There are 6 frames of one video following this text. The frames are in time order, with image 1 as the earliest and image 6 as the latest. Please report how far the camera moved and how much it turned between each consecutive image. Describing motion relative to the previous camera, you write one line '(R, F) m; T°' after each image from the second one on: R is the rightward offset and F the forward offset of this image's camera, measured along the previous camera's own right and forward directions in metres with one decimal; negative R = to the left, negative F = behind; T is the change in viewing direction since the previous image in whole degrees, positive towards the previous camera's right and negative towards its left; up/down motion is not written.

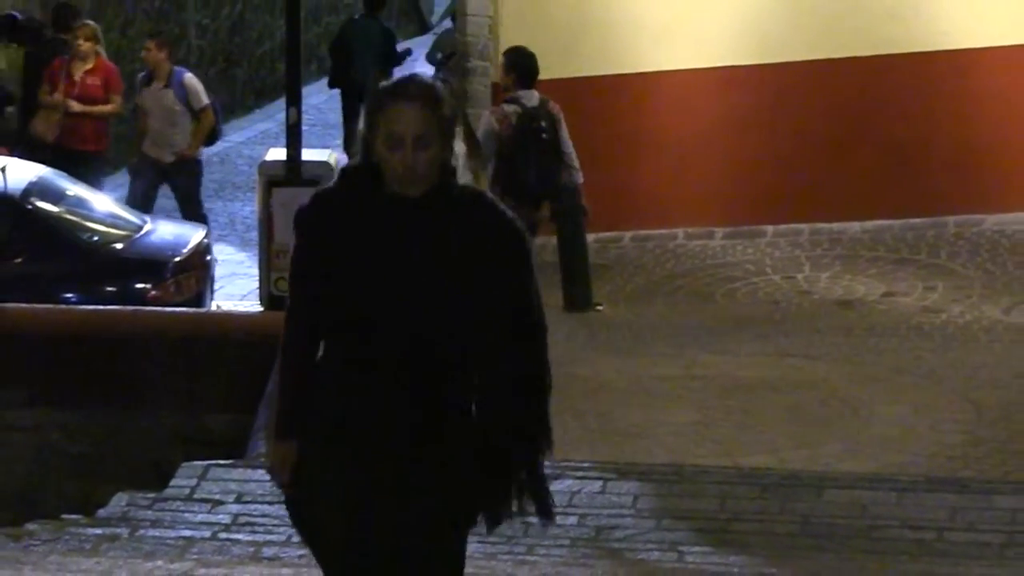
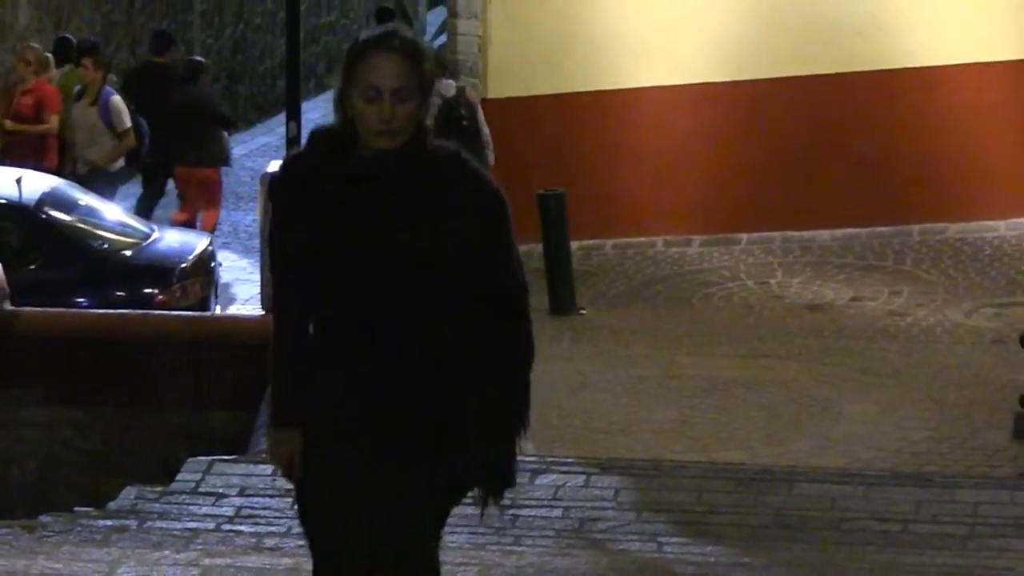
(0.0, -0.4) m; 0°
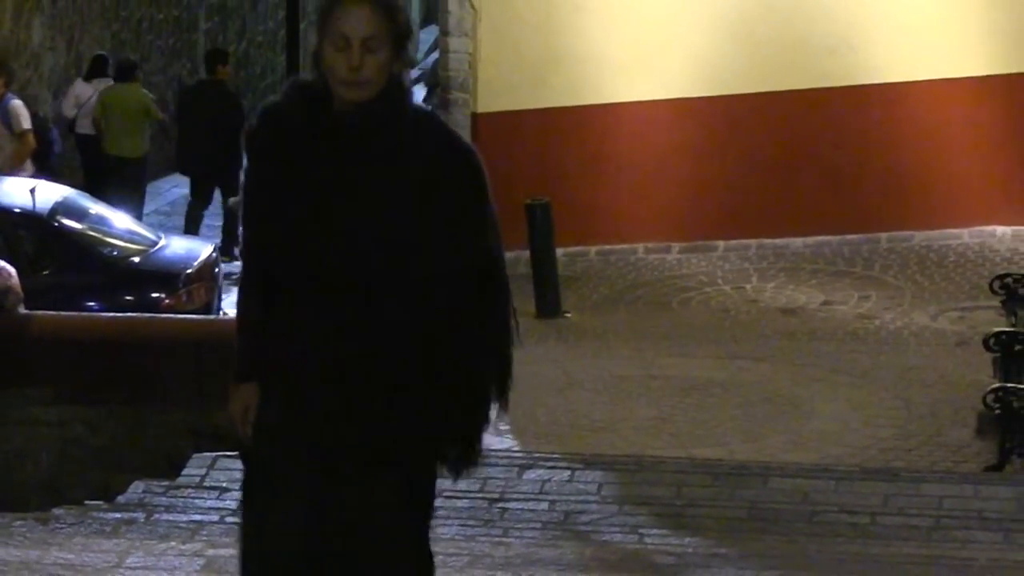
(0.0, -0.4) m; 0°
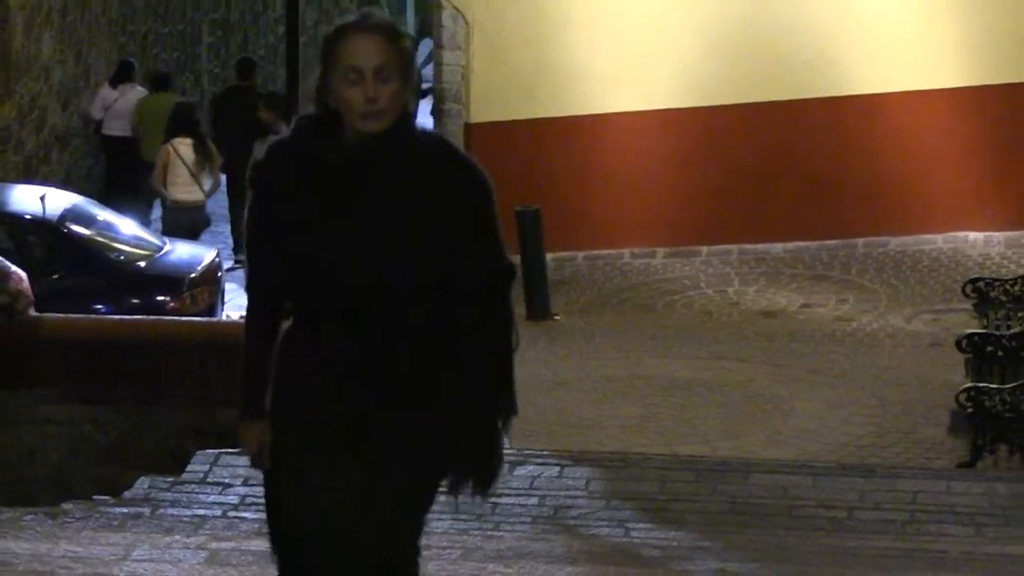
(0.0, -0.3) m; 0°
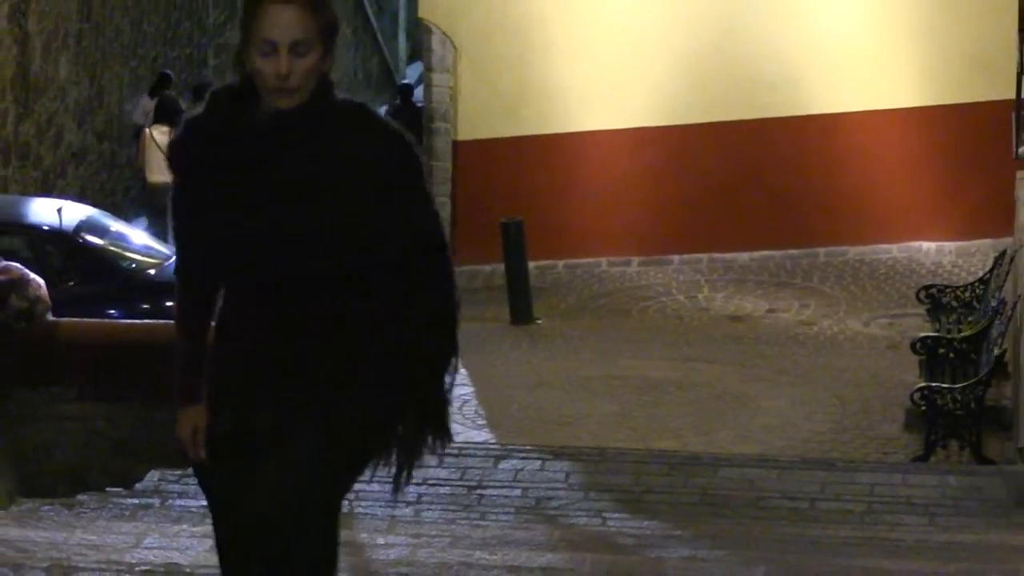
(0.0, -0.6) m; 0°
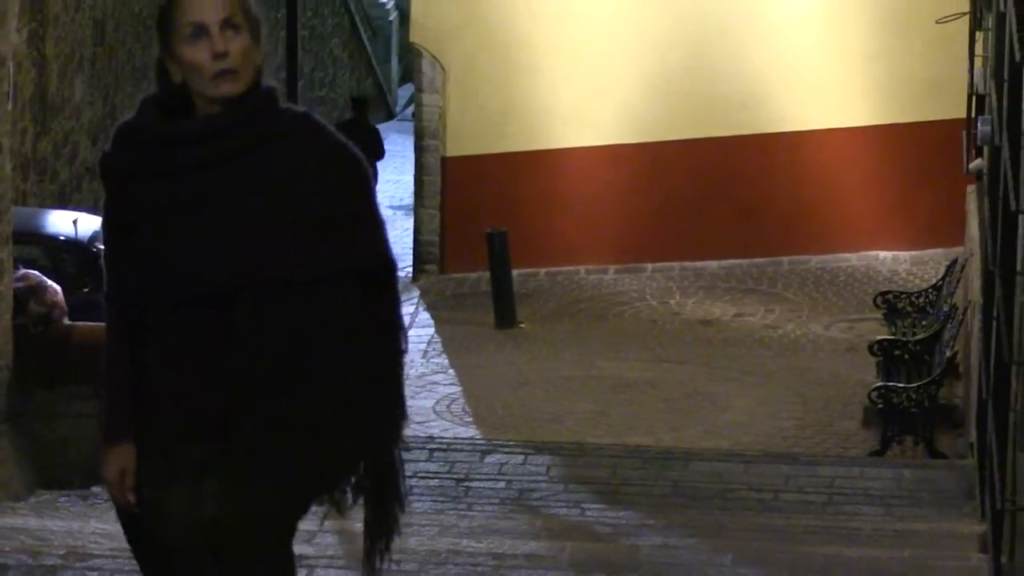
(0.0, -0.7) m; 0°
